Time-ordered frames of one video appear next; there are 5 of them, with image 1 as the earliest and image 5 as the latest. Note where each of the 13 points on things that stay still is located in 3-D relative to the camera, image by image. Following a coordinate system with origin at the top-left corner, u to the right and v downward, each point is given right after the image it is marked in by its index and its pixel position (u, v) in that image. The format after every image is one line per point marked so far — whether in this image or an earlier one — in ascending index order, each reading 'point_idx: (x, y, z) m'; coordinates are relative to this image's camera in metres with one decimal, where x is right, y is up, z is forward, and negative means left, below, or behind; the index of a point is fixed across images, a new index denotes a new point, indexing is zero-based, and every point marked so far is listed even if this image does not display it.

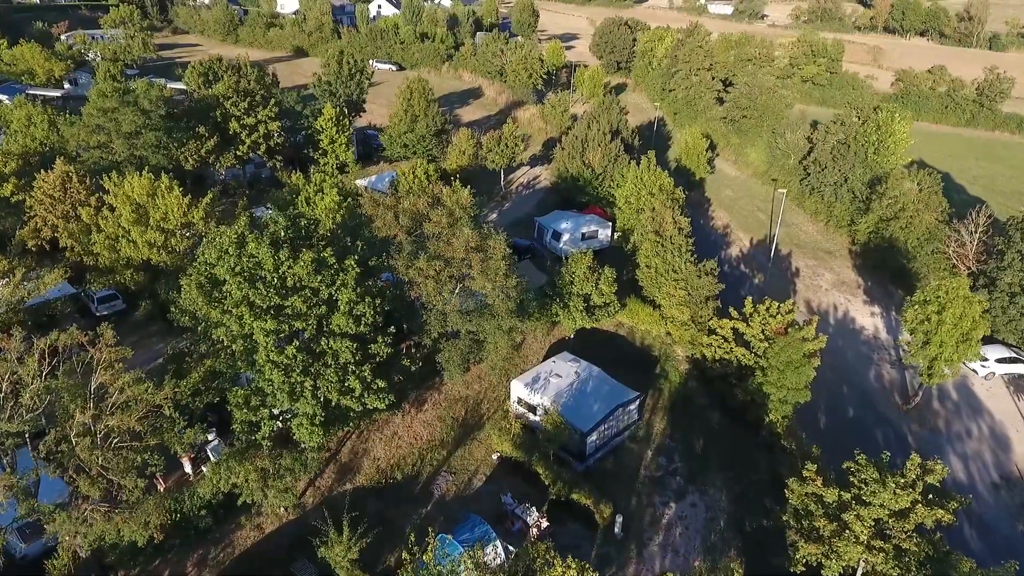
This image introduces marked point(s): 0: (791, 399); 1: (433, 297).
0: (+8.6, -3.4, +19.4) m
1: (-2.2, -0.3, +17.4) m
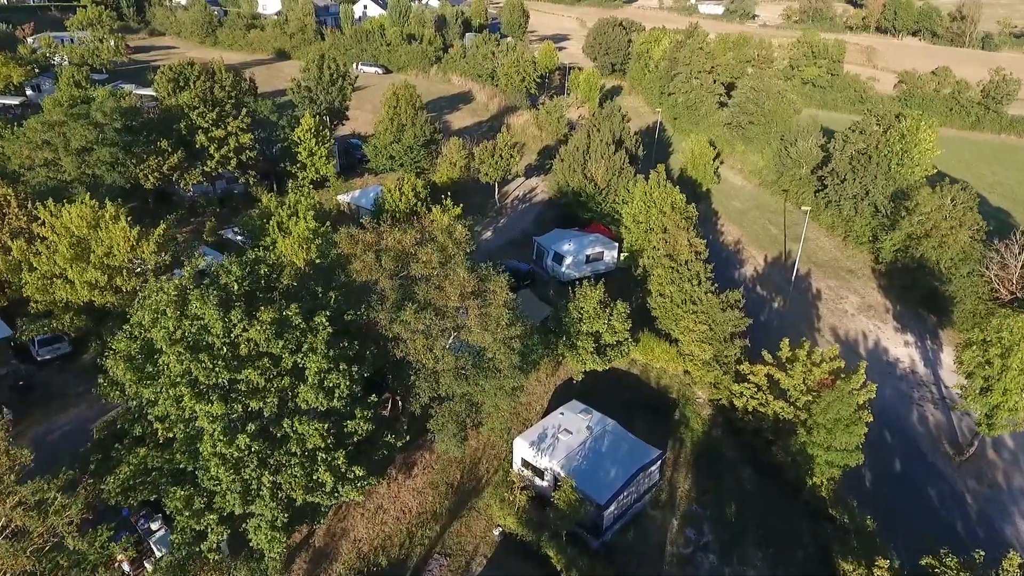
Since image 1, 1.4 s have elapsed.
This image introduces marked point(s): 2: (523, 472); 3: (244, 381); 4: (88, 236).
0: (+8.7, -4.6, +16.7) m
1: (-2.1, -1.6, +14.6) m
2: (+0.3, -5.3, +18.1) m
3: (-5.4, -2.0, +12.5) m
4: (-12.5, +1.5, +18.6) m
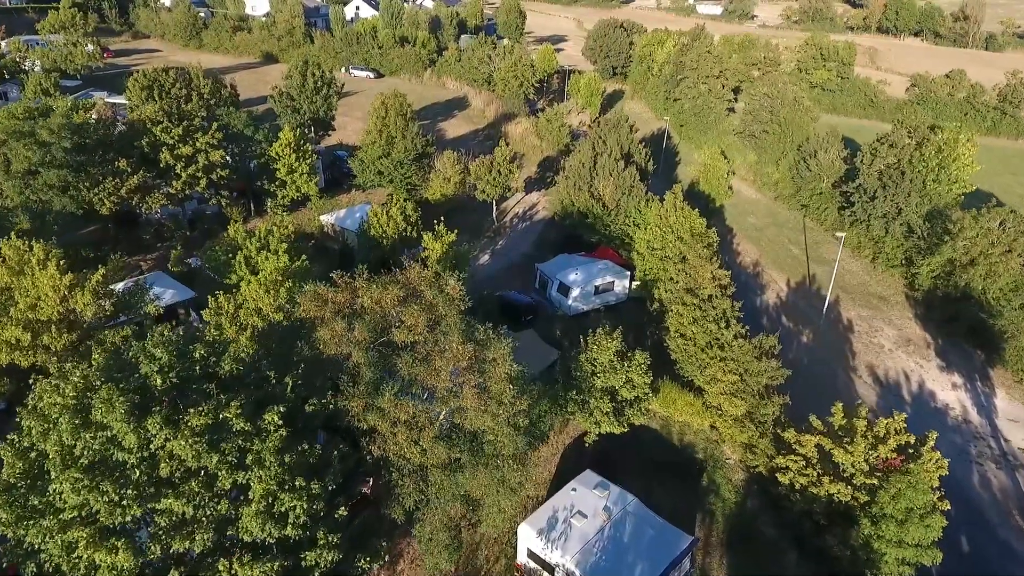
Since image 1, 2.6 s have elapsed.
0: (+8.8, -5.9, +13.9) m
1: (-2.0, -3.0, +11.7) m
2: (+0.4, -6.6, +15.2) m
3: (-5.2, -3.4, +9.6) m
4: (-12.4, +0.1, +15.7) m
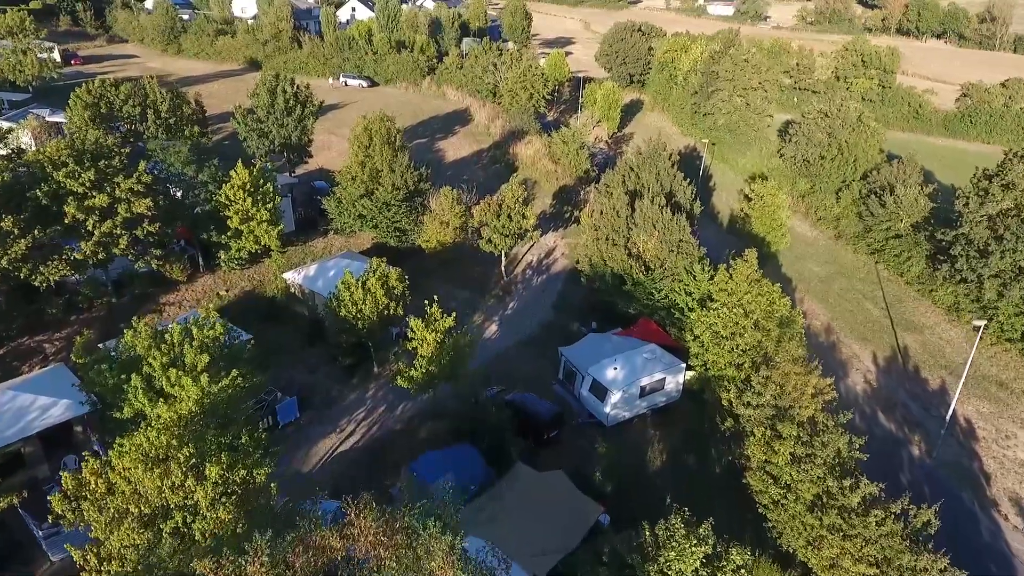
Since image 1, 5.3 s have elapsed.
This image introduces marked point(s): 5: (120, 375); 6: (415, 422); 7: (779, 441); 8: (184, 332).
0: (+9.2, -9.0, +7.4) m
1: (-1.5, -6.0, +5.2) m
2: (+0.9, -9.7, +8.7) m
3: (-4.8, -6.4, +3.1) m
4: (-12.0, -2.9, +9.3) m
5: (-8.9, -1.9, +14.4) m
6: (-2.9, -4.1, +19.1) m
7: (+6.4, -3.7, +15.3) m
8: (-7.9, -1.1, +15.1) m
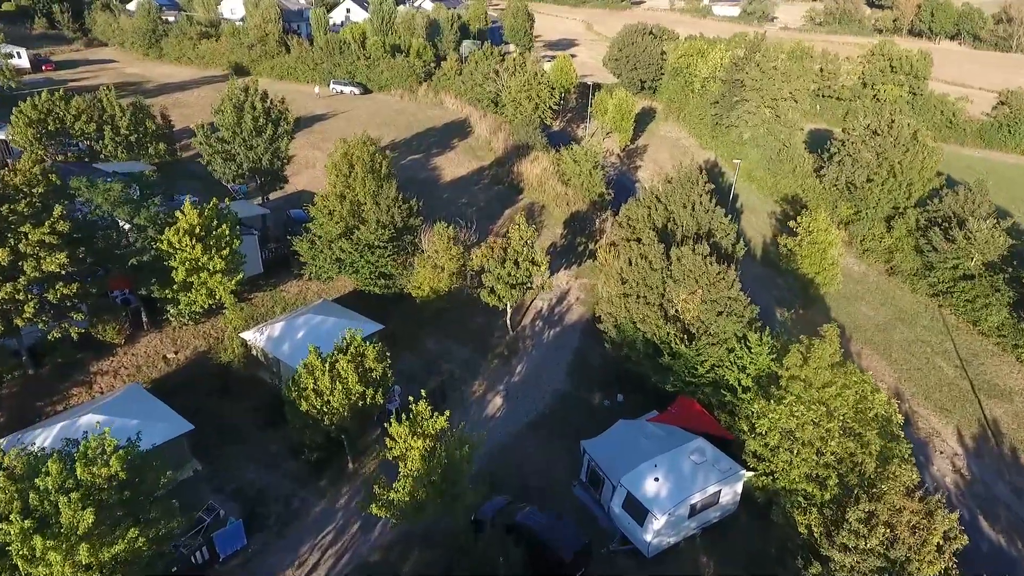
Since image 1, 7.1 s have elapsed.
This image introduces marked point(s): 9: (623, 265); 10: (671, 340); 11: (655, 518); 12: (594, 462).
0: (+9.5, -11.0, +3.0) m
1: (-1.2, -8.0, +0.8) m
2: (+1.2, -11.7, +4.4) m
3: (-4.5, -8.4, -1.3) m
4: (-11.7, -5.0, +4.9) m
5: (-8.6, -4.0, +10.0) m
6: (-2.7, -6.1, +14.7) m
7: (+6.6, -5.7, +10.9) m
8: (-7.6, -3.1, +10.7) m
9: (+3.5, +0.7, +19.9) m
10: (+4.6, -1.5, +18.3) m
11: (+3.2, -5.1, +14.2) m
12: (+2.1, -4.4, +15.9) m
